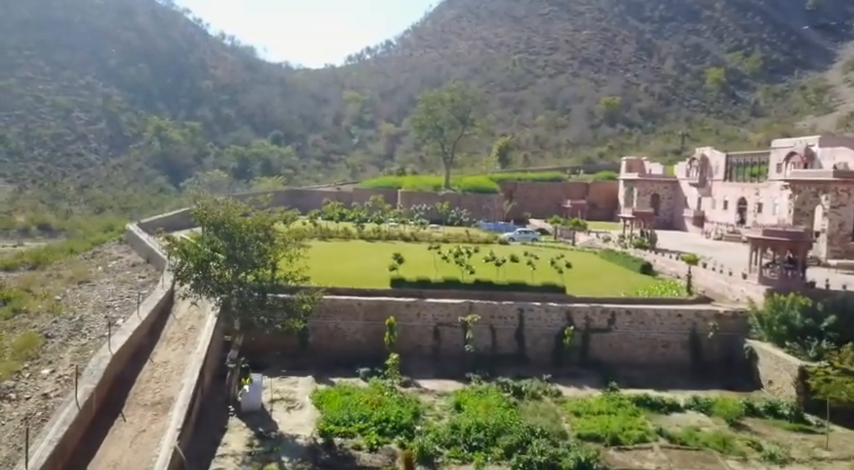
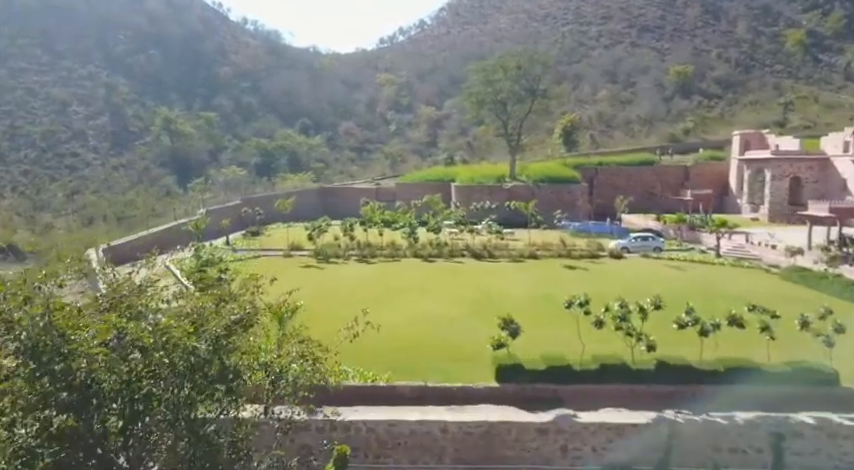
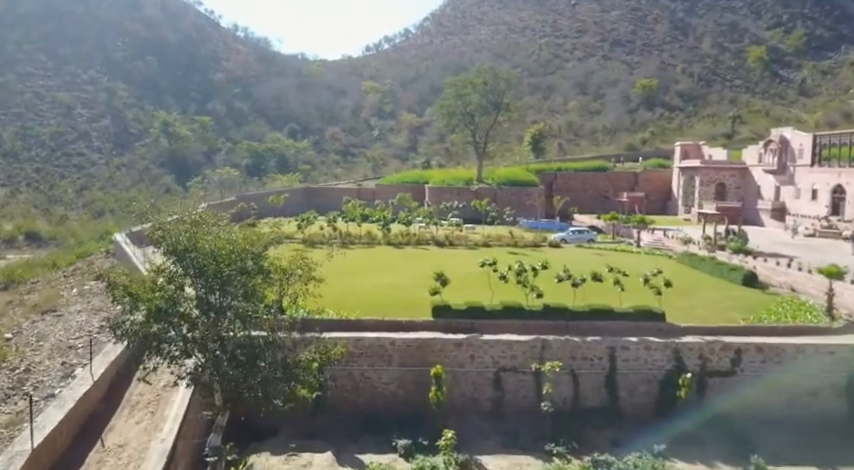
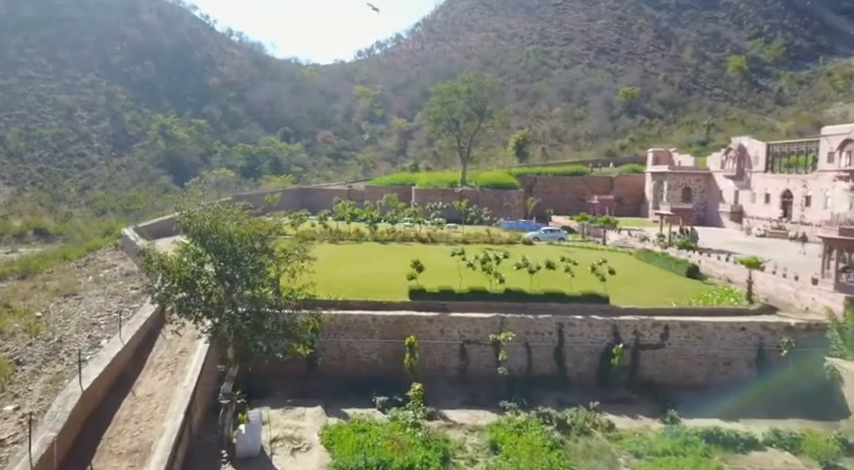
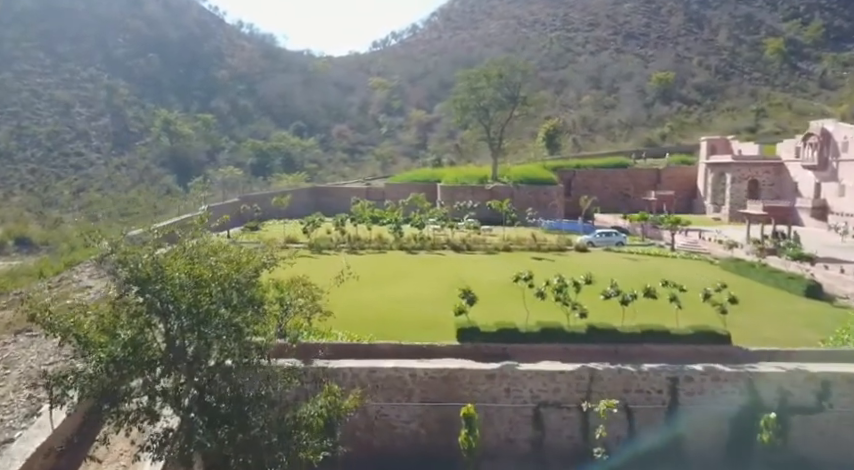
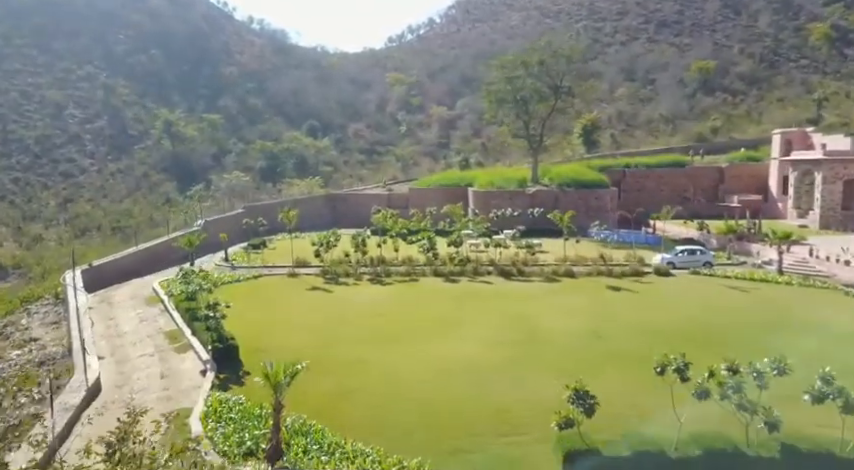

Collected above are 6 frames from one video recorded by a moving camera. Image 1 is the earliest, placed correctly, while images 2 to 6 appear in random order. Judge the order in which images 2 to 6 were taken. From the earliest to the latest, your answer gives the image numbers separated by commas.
4, 3, 5, 2, 6
